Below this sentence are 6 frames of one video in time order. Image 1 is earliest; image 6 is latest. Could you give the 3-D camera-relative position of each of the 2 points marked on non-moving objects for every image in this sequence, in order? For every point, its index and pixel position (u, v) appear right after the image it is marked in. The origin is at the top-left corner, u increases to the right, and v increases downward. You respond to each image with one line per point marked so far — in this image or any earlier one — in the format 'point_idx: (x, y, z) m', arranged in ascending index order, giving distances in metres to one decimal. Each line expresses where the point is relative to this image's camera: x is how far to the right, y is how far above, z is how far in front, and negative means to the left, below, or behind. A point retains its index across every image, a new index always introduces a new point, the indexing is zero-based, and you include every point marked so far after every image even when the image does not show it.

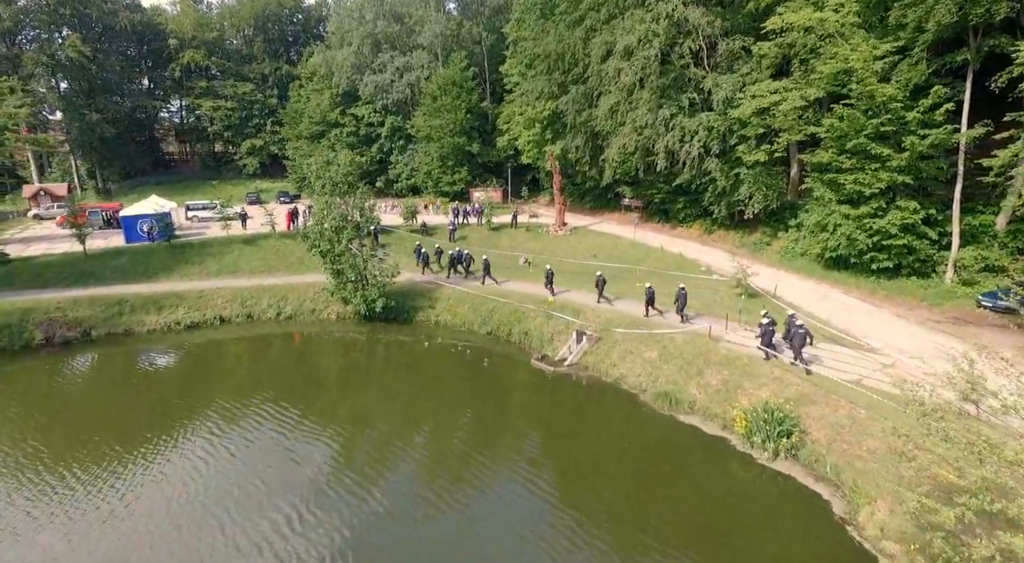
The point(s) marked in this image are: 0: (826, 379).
0: (+9.9, -3.1, +19.1) m
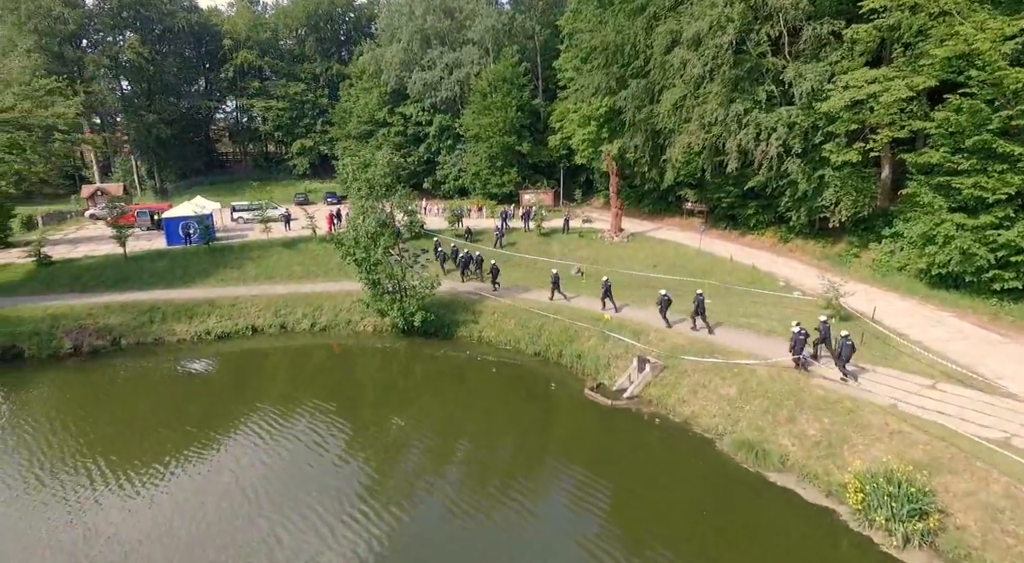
0: (+11.3, -3.9, +15.2) m
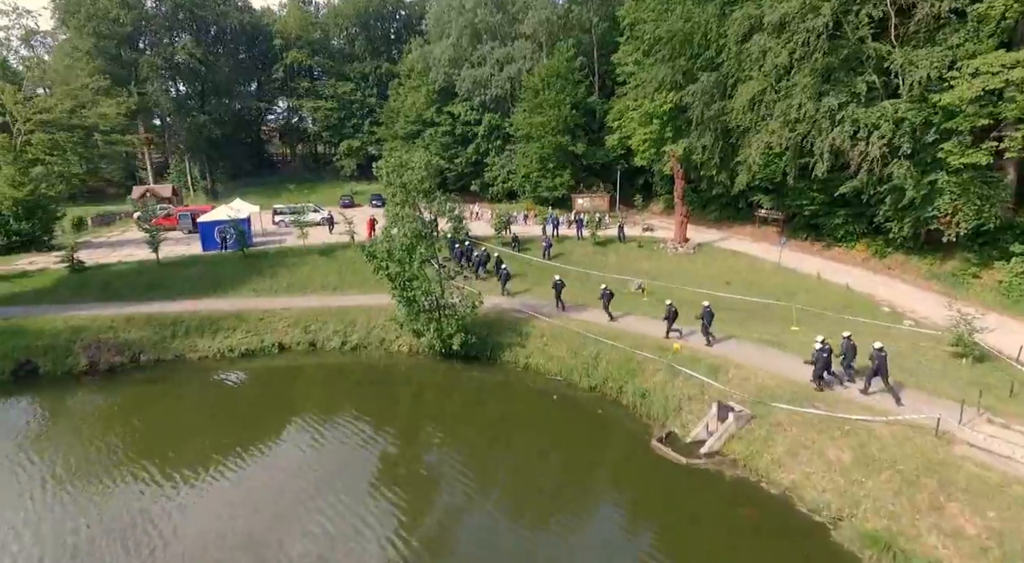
0: (+12.3, -4.9, +10.7) m
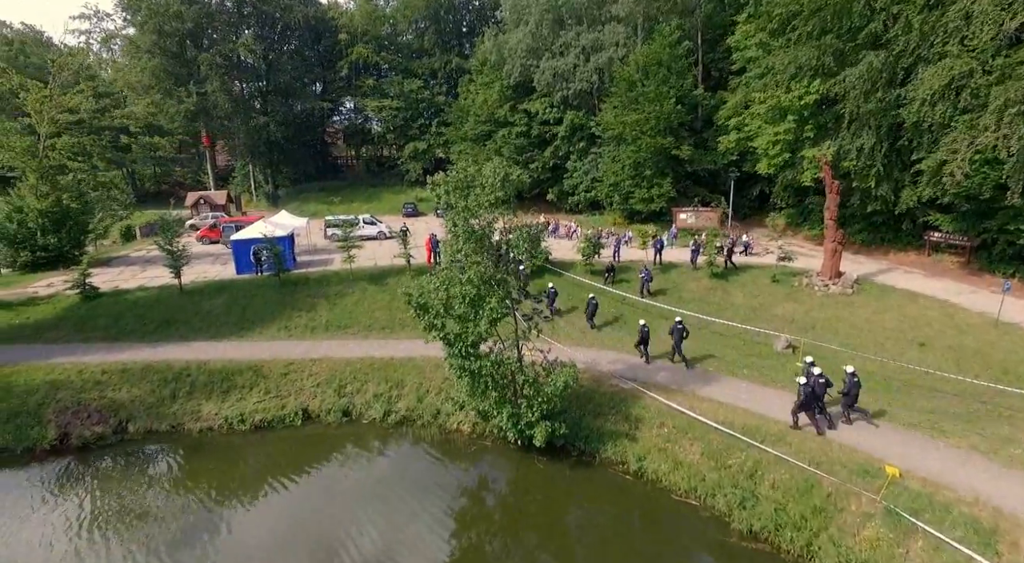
0: (+13.6, -7.0, +1.5) m
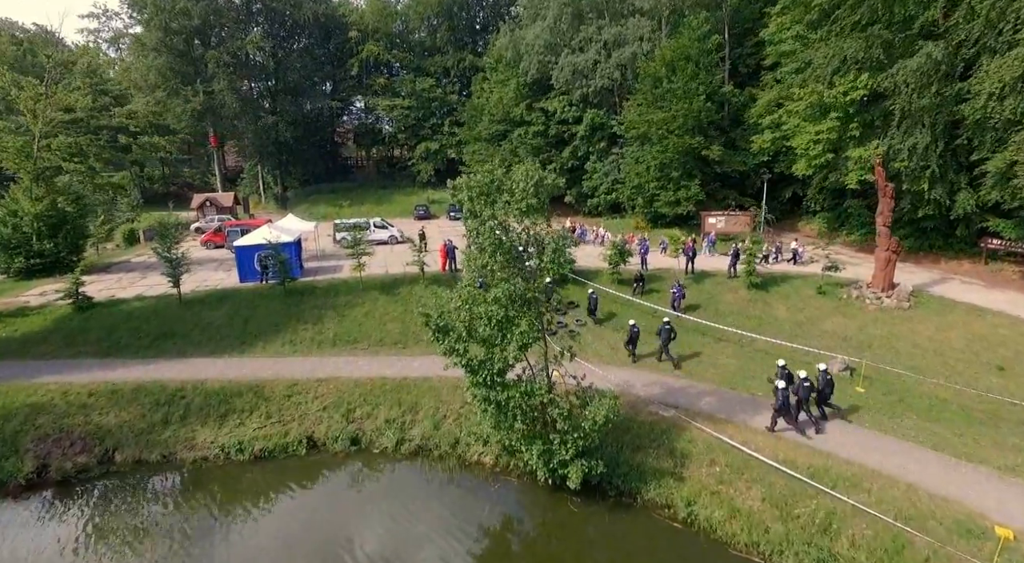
0: (+14.1, -7.5, -0.8) m
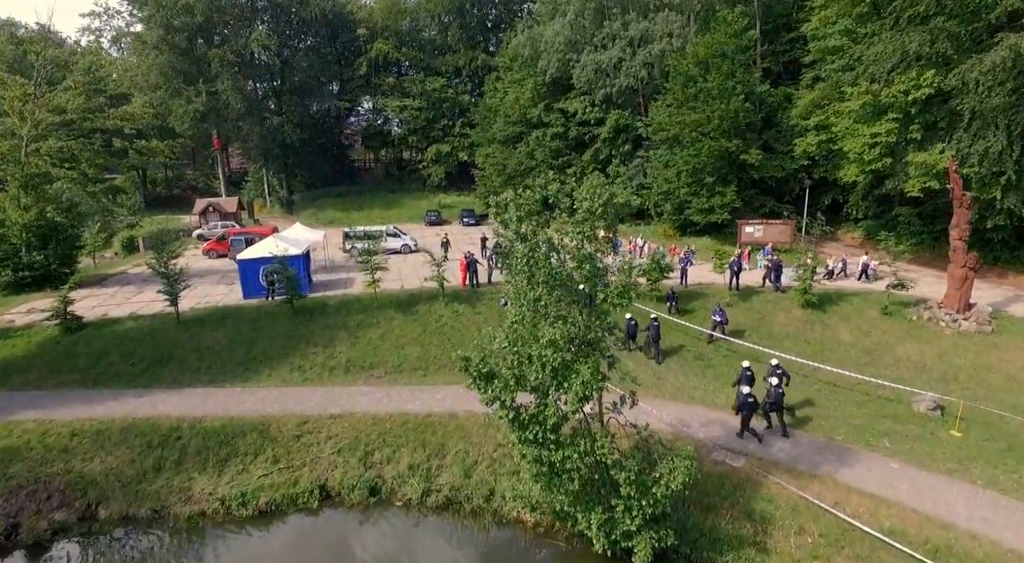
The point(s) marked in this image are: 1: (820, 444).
0: (+15.2, -8.3, -3.4) m
1: (+8.5, -4.5, +16.7) m
